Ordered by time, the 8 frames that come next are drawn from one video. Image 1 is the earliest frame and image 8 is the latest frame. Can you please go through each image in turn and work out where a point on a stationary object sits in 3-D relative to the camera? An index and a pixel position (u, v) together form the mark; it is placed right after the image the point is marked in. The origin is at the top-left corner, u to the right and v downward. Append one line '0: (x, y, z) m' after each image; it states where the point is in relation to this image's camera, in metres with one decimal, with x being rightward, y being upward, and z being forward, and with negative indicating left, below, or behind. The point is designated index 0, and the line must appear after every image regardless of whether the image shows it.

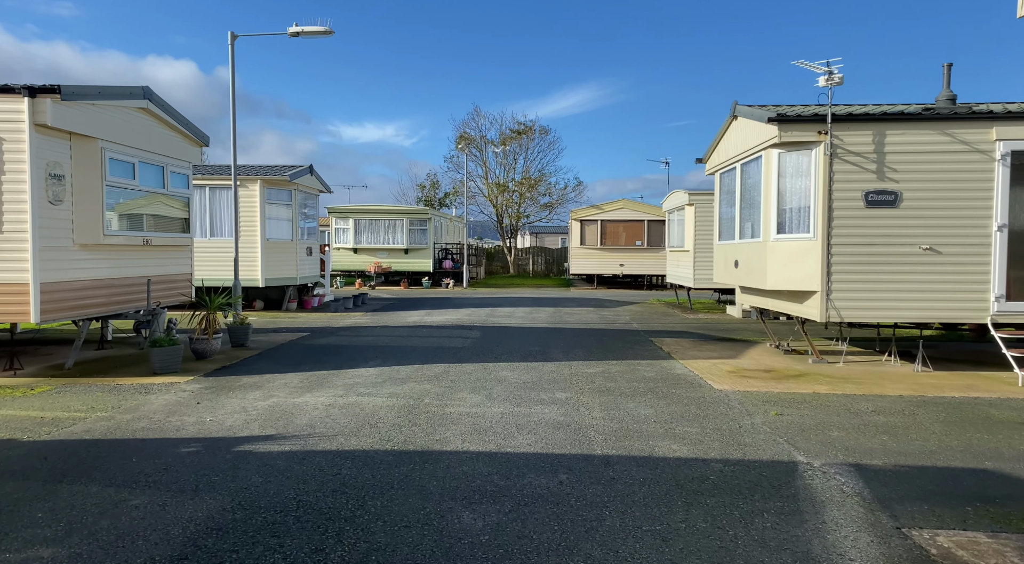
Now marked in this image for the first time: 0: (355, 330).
0: (-2.7, -0.8, +12.0) m
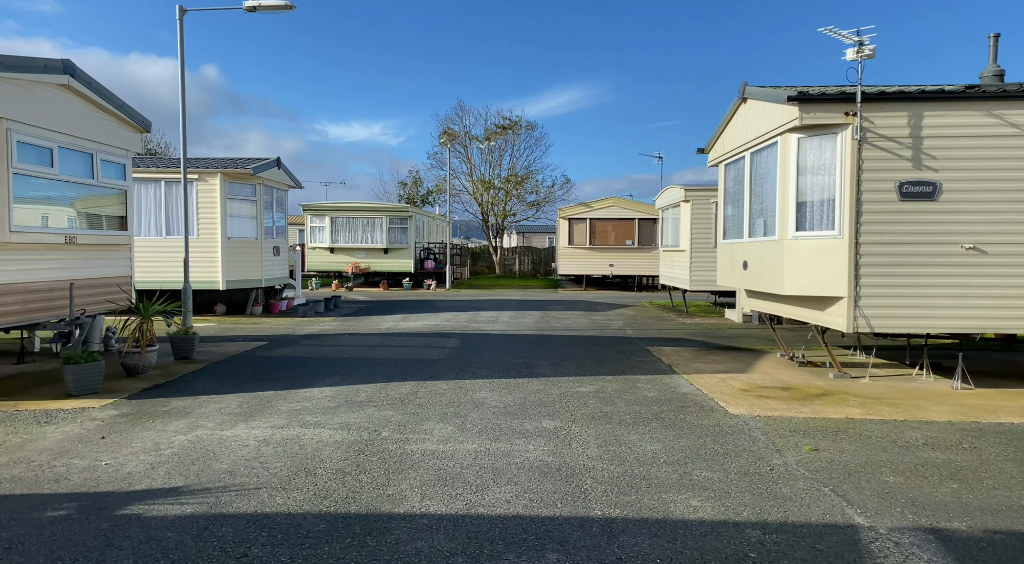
0: (-3.0, -0.9, +10.8) m
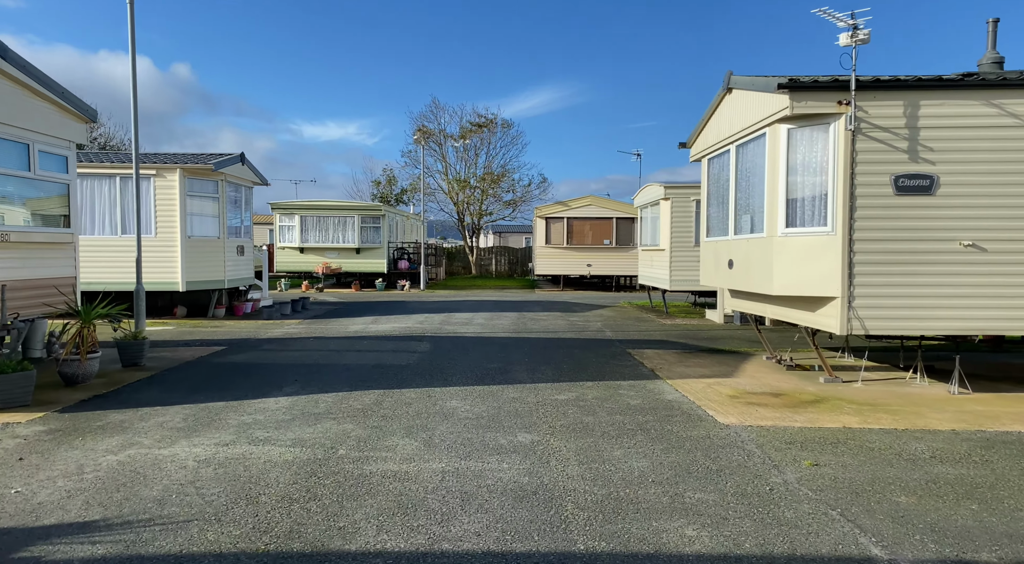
0: (-3.4, -0.9, +10.2) m
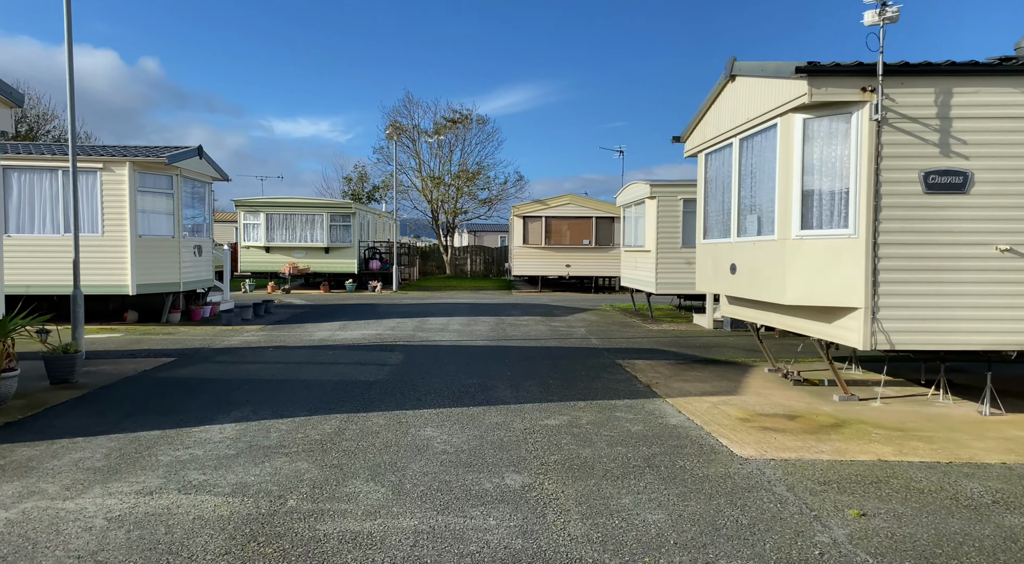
0: (-3.7, -1.0, +9.3) m
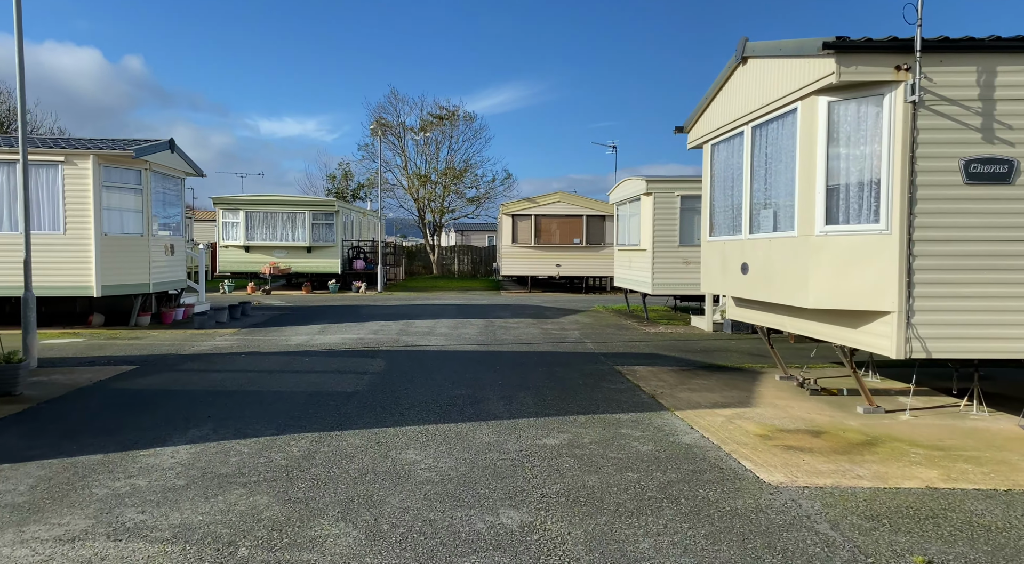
0: (-3.8, -1.0, +8.6) m
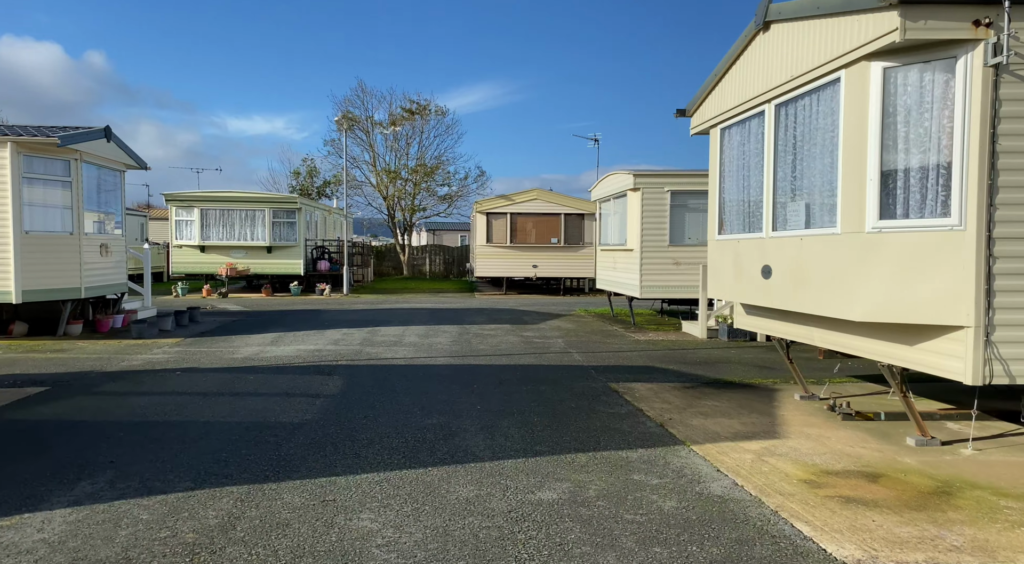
0: (-4.0, -1.0, +7.3) m
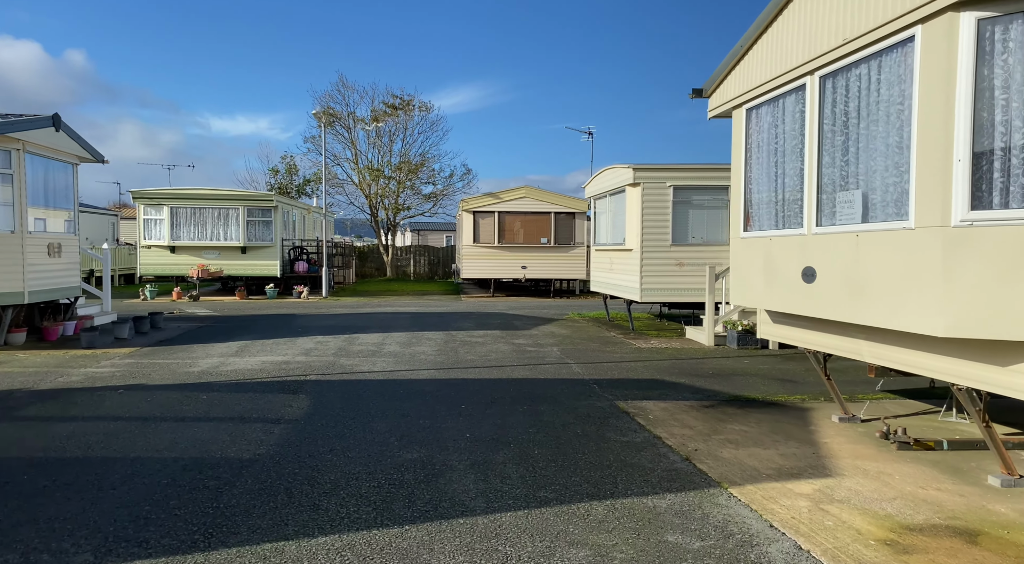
0: (-4.1, -1.1, +6.3) m
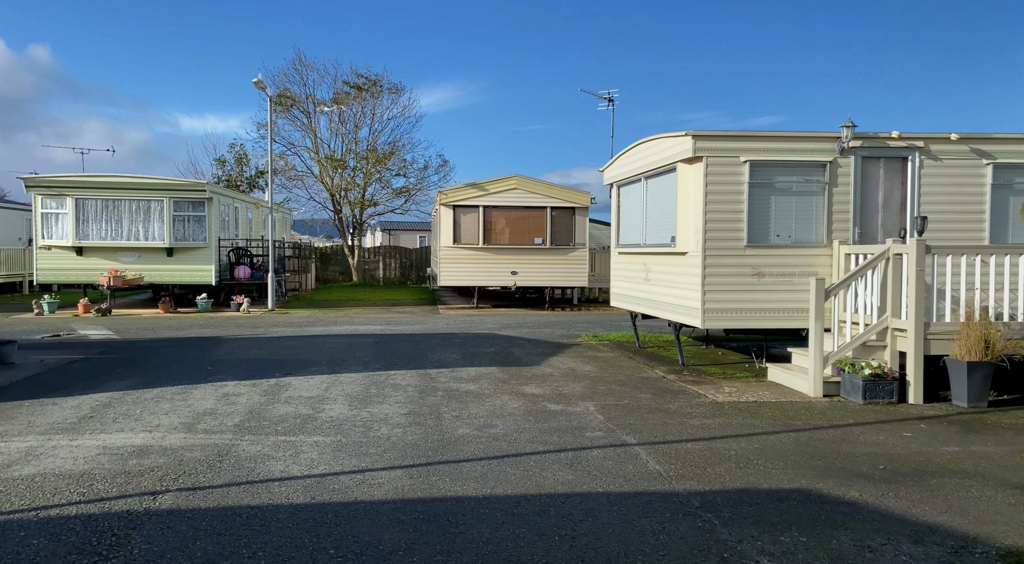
0: (-3.8, -1.3, +2.7) m
